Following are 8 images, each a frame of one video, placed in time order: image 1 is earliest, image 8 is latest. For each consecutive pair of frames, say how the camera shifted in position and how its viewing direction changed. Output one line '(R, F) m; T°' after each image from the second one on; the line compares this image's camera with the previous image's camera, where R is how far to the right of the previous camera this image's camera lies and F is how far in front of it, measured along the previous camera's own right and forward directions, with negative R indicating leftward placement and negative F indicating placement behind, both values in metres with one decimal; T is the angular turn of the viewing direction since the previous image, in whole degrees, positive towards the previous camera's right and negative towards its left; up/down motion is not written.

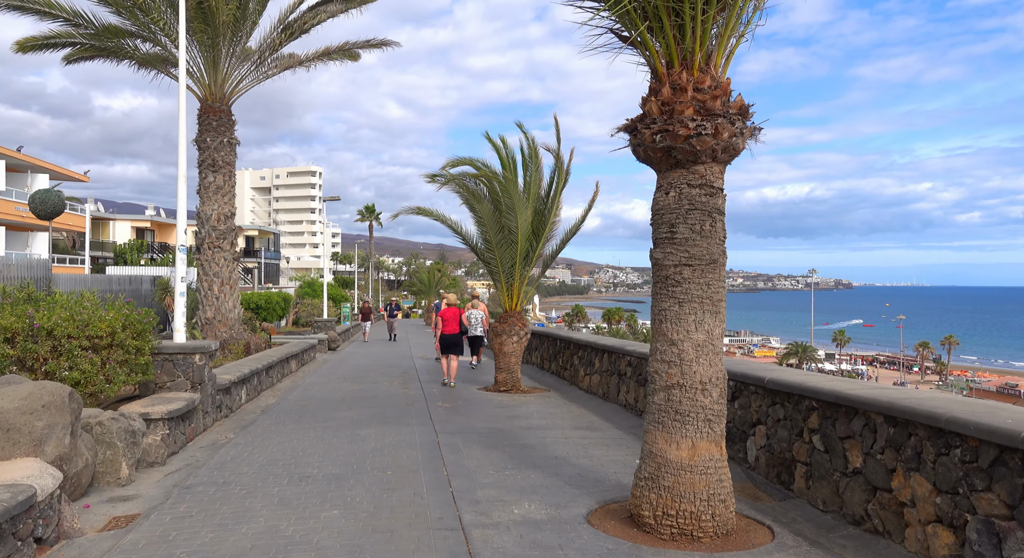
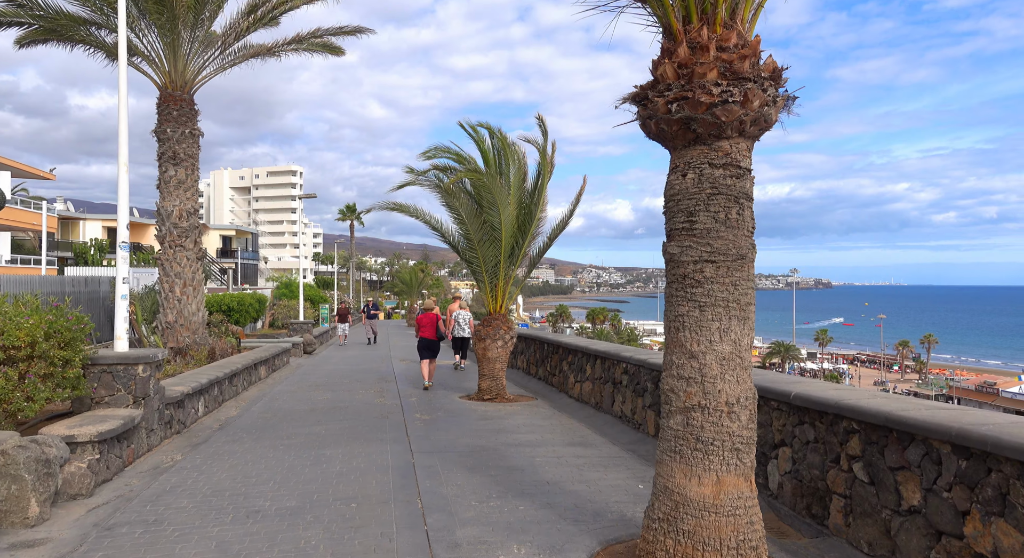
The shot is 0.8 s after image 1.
(0.0, +0.8) m; +1°
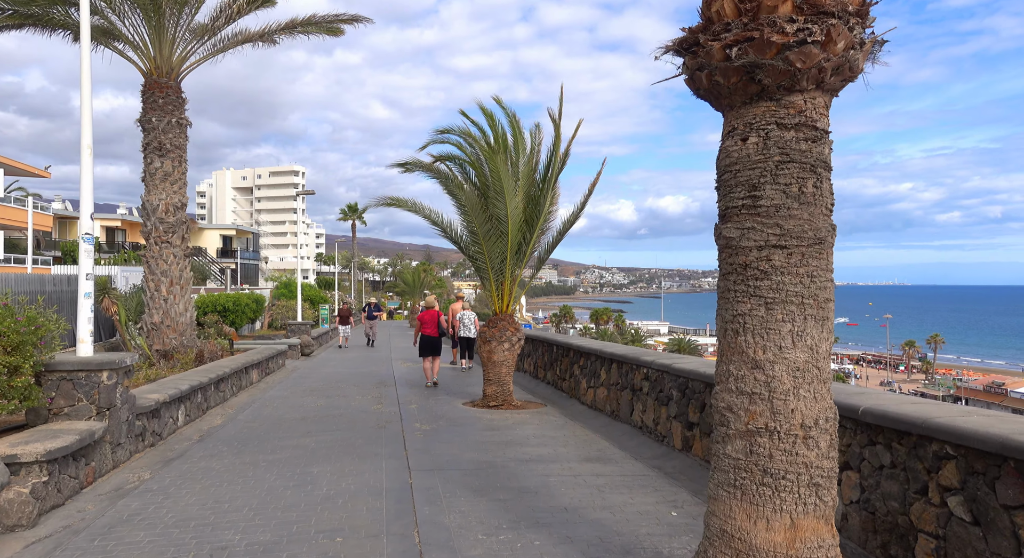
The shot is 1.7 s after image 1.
(-0.1, +0.8) m; 0°
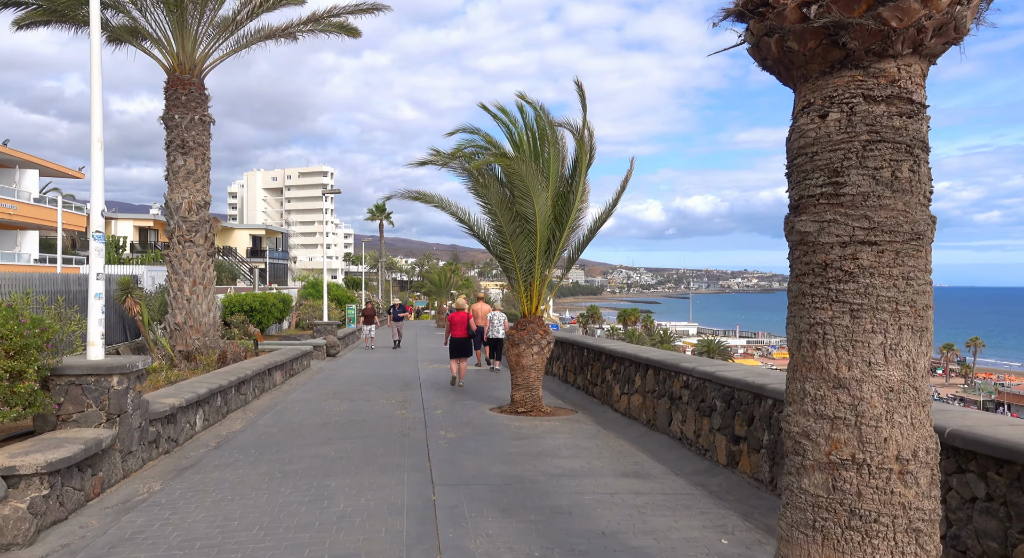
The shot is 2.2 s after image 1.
(0.0, +0.4) m; -2°
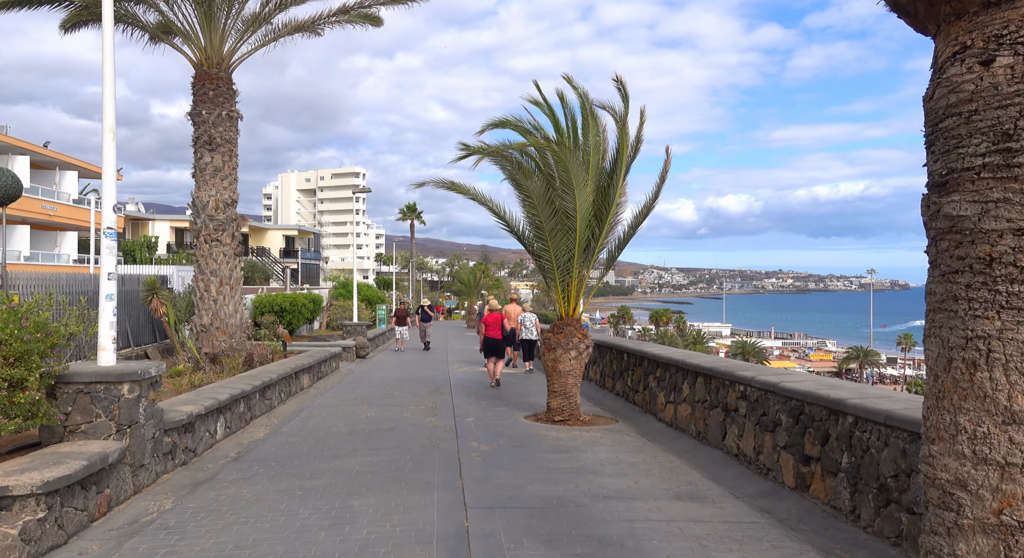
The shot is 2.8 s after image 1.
(-0.1, +0.6) m; -3°
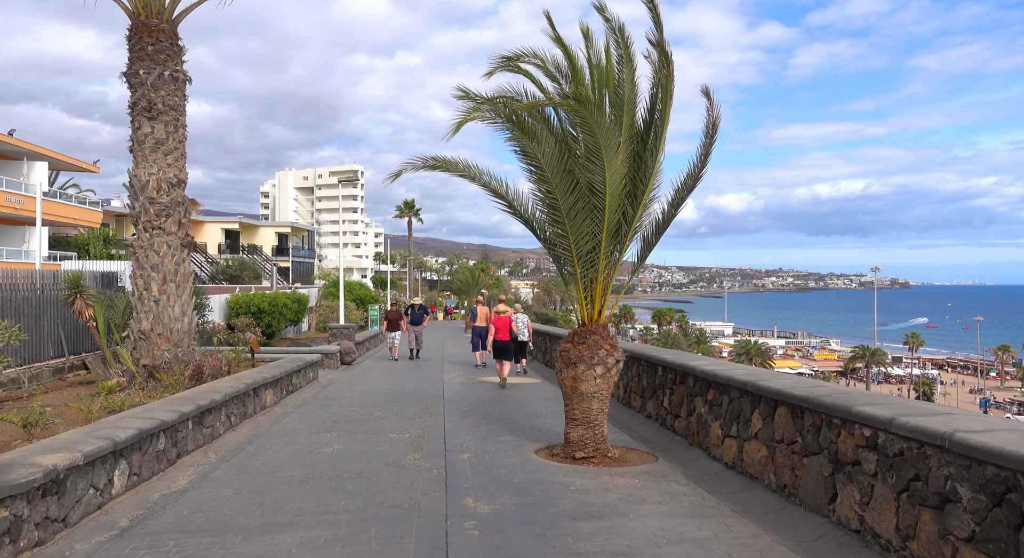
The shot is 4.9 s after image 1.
(-0.1, +2.2) m; 0°
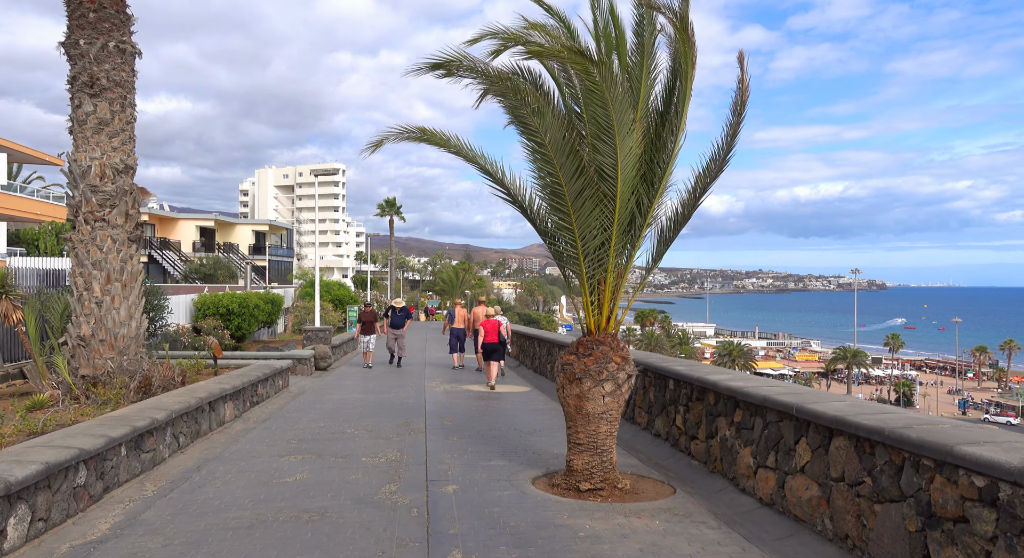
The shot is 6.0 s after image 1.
(-0.1, +1.1) m; +1°
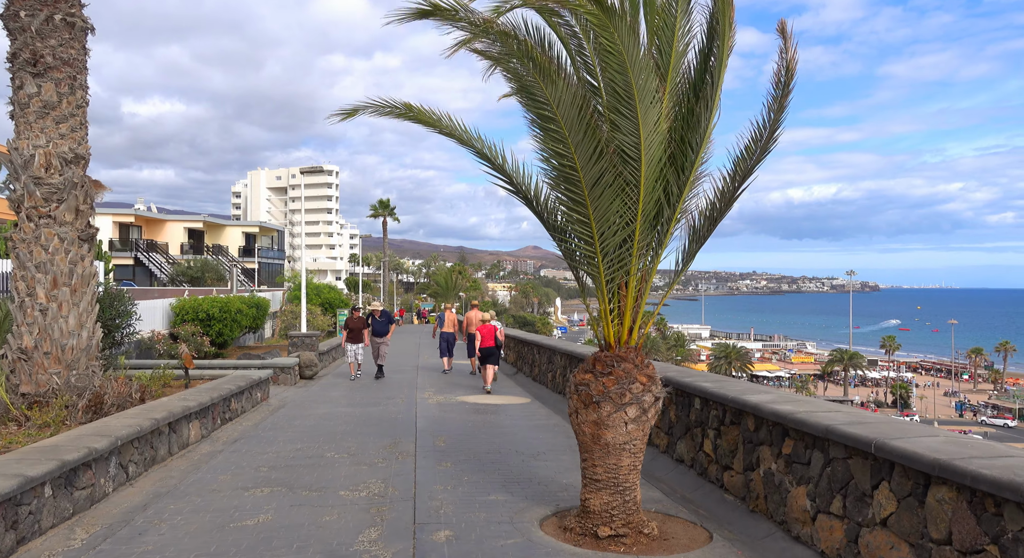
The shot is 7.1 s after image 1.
(-0.1, +1.0) m; 0°
